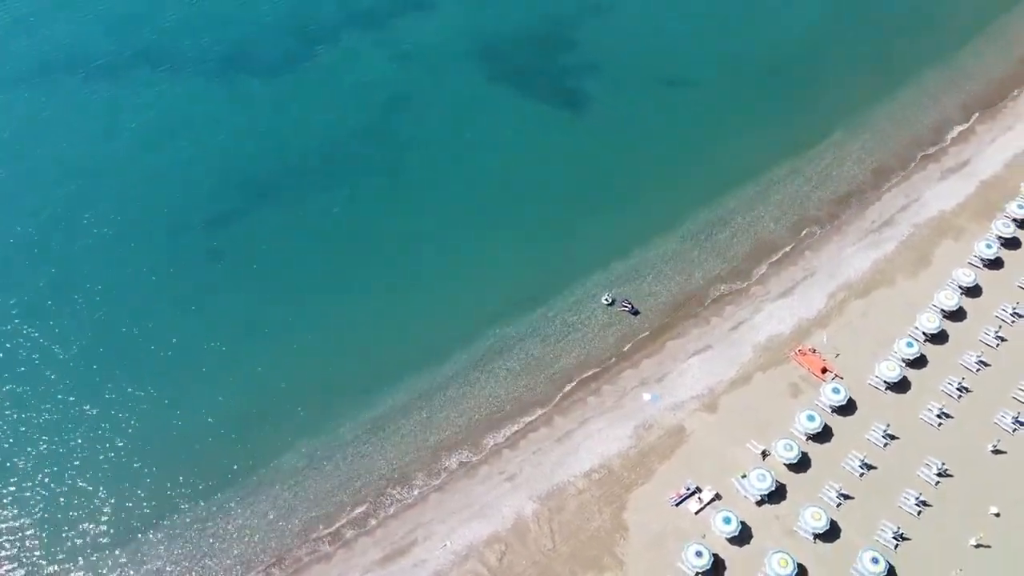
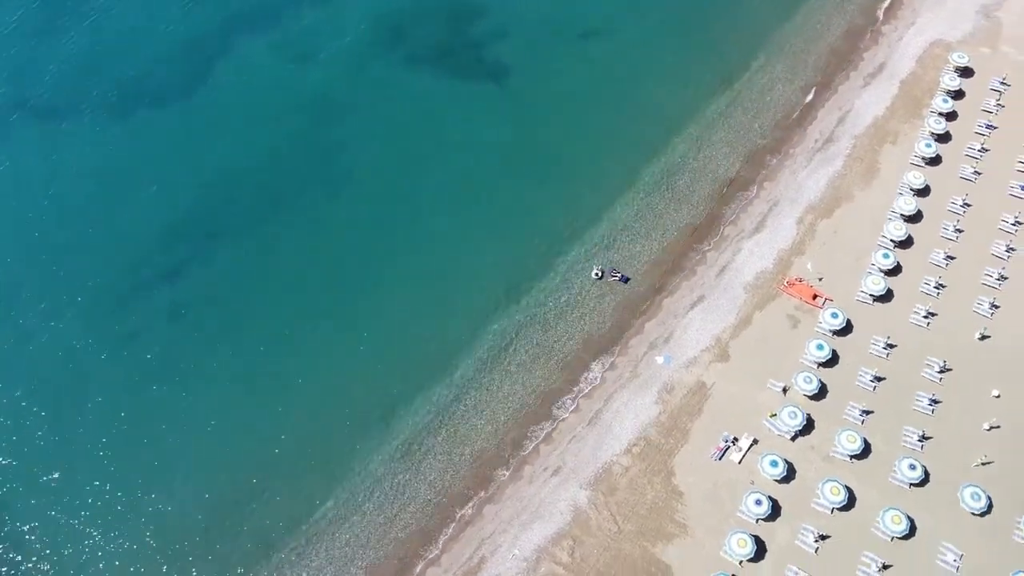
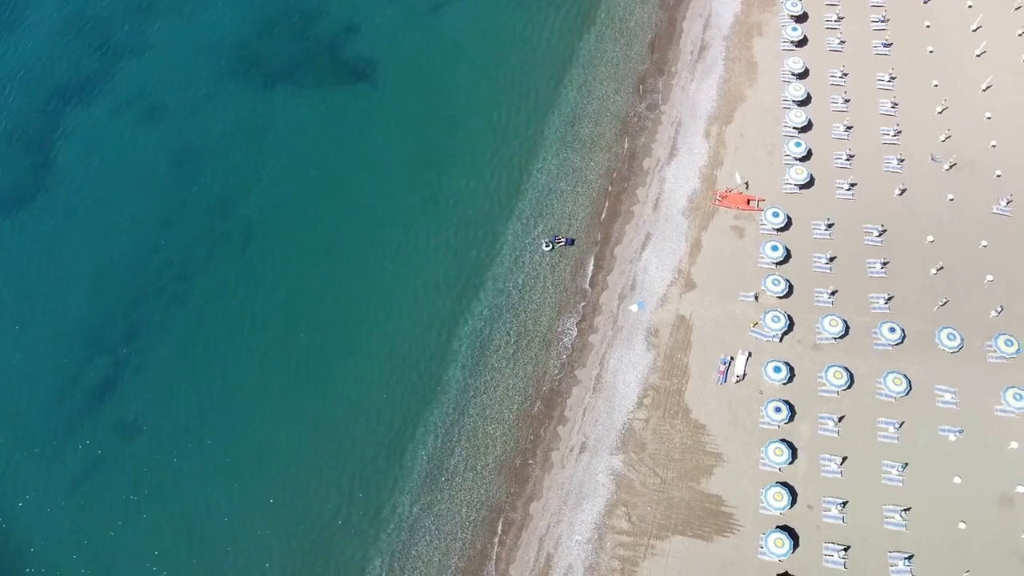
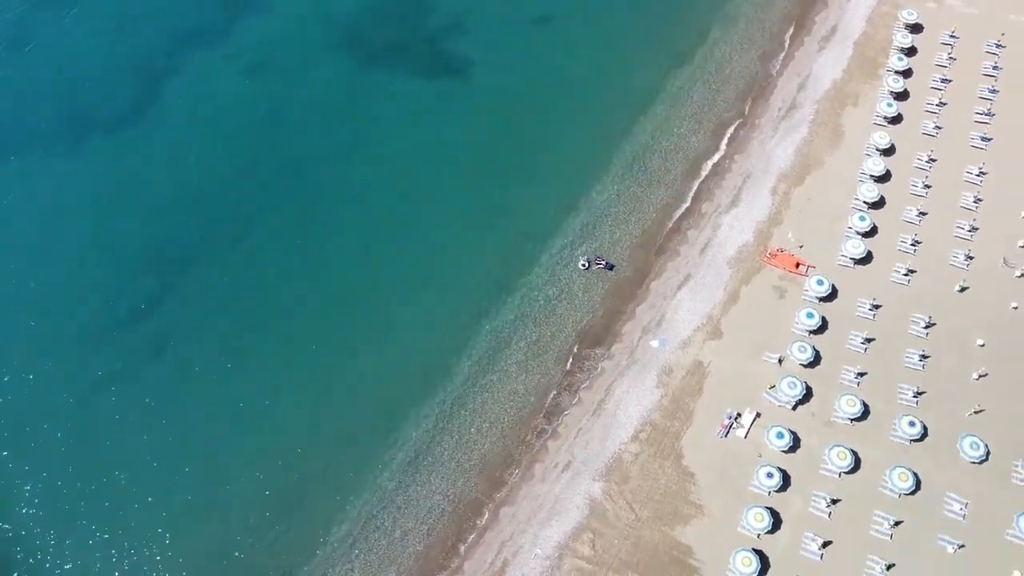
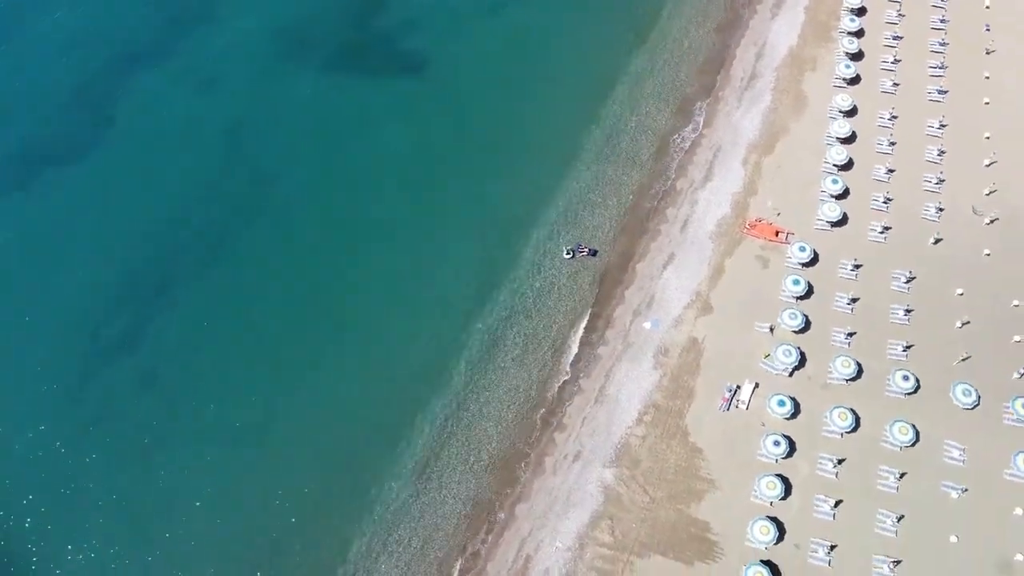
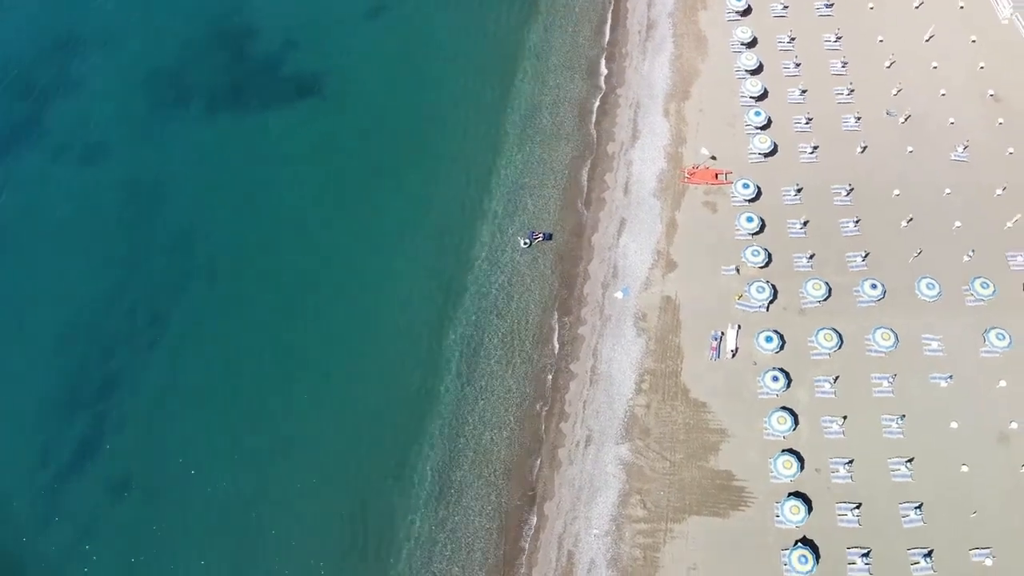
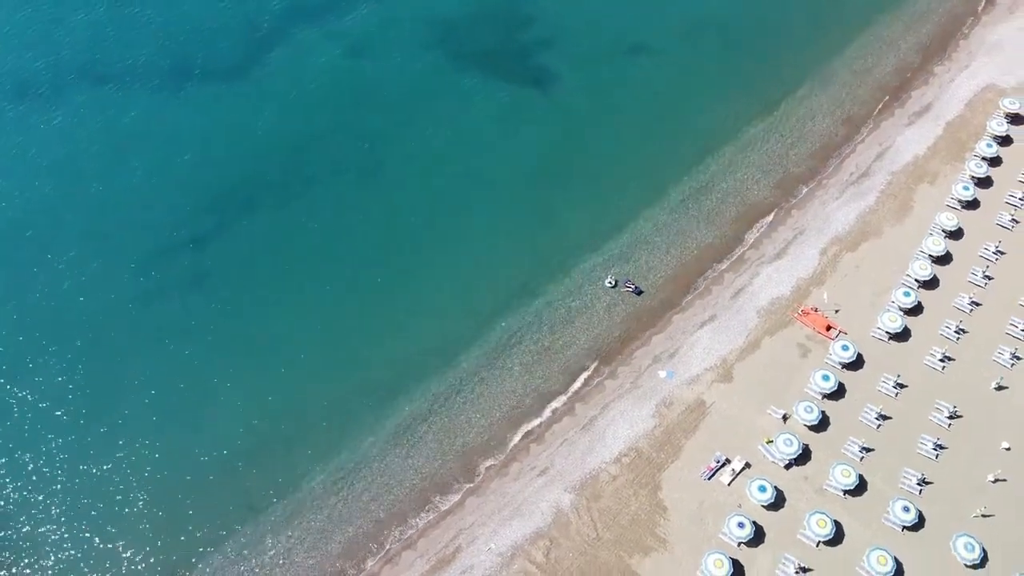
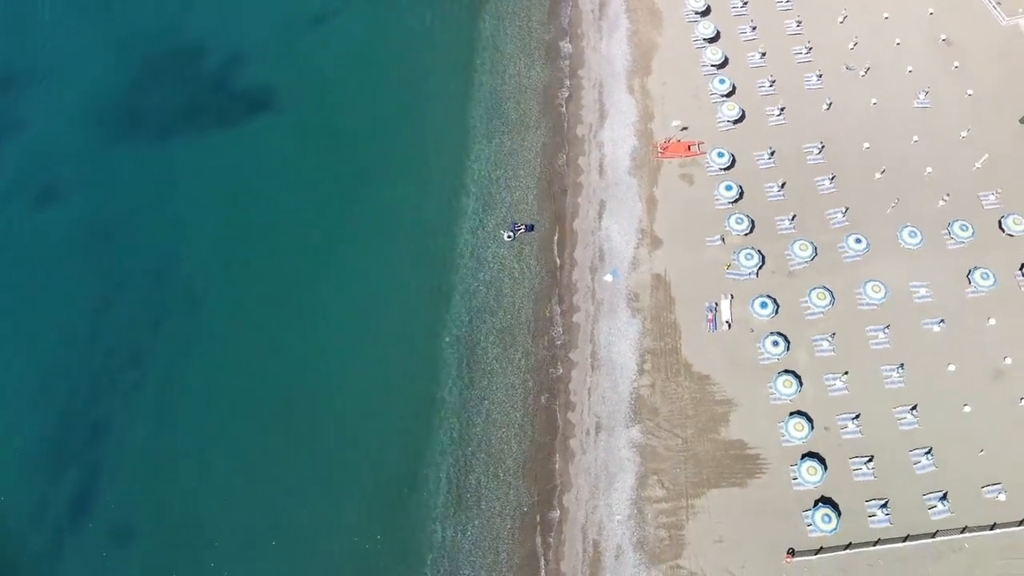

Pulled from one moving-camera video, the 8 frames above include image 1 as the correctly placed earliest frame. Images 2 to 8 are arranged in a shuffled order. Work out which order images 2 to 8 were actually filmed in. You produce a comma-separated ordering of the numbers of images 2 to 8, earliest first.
7, 2, 4, 5, 3, 6, 8
